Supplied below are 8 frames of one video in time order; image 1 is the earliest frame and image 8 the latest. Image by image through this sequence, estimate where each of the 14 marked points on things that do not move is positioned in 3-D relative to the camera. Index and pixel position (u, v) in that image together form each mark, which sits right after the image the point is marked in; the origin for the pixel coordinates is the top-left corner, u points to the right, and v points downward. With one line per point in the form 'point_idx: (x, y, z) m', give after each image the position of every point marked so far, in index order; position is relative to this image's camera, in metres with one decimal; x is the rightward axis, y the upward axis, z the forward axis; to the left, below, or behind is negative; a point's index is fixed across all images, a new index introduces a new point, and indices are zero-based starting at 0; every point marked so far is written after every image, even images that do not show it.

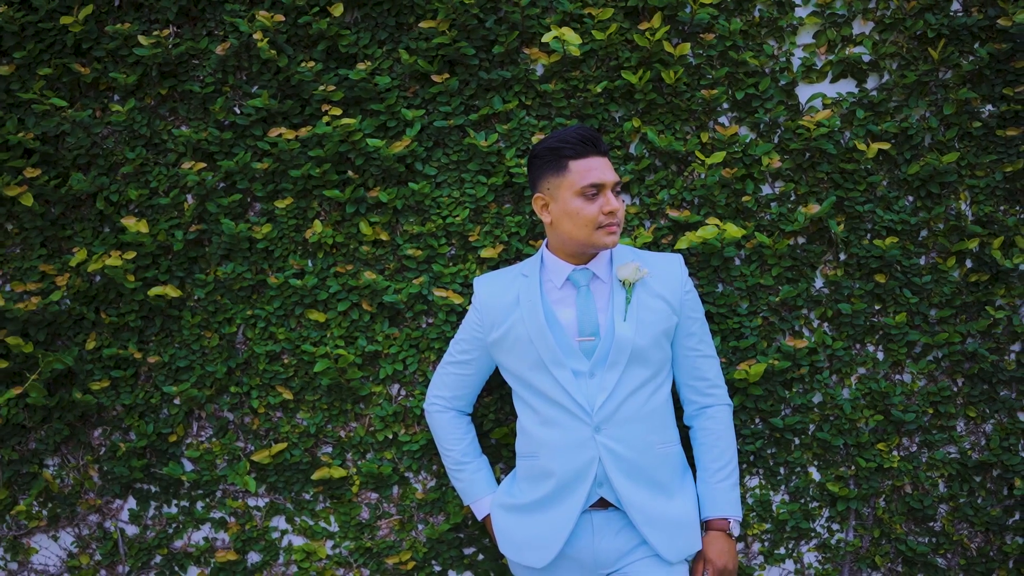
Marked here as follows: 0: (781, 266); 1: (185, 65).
0: (+0.8, +0.1, +2.4) m
1: (-1.0, +0.7, +2.4) m
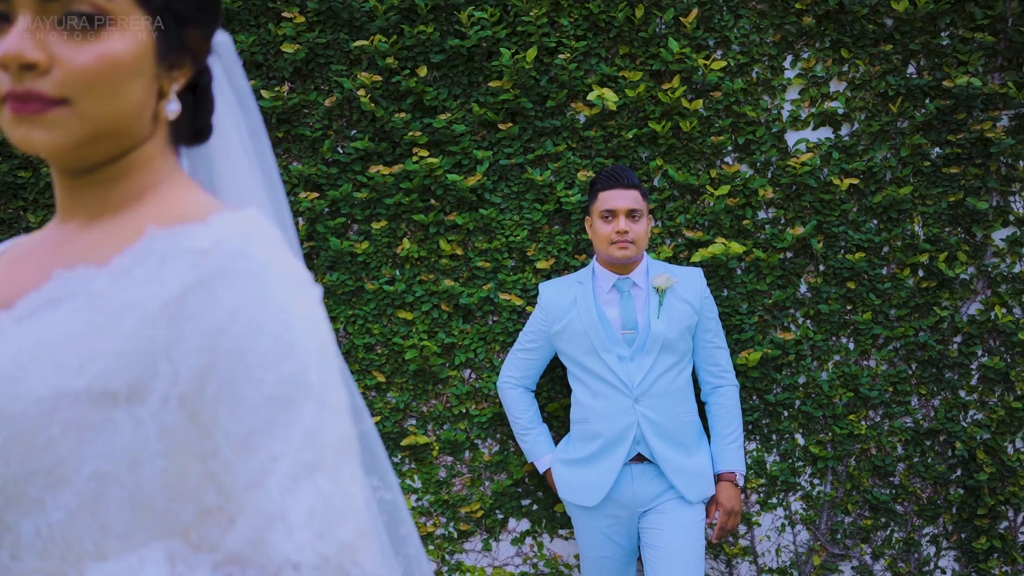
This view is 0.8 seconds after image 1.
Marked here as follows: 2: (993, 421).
0: (+1.0, +0.1, +3.0) m
1: (-0.8, +0.7, +3.0) m
2: (+1.8, -0.5, +3.0) m
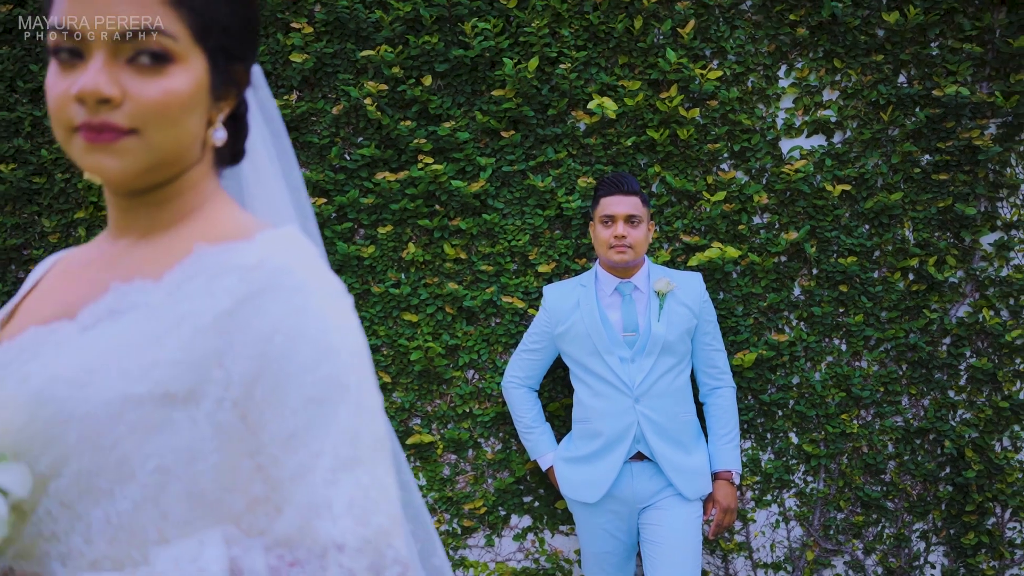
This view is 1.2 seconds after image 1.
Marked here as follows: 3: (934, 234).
0: (+1.0, 0.0, +3.1) m
1: (-0.8, +0.7, +3.1) m
2: (+1.8, -0.5, +3.1) m
3: (+1.7, +0.2, +3.1) m
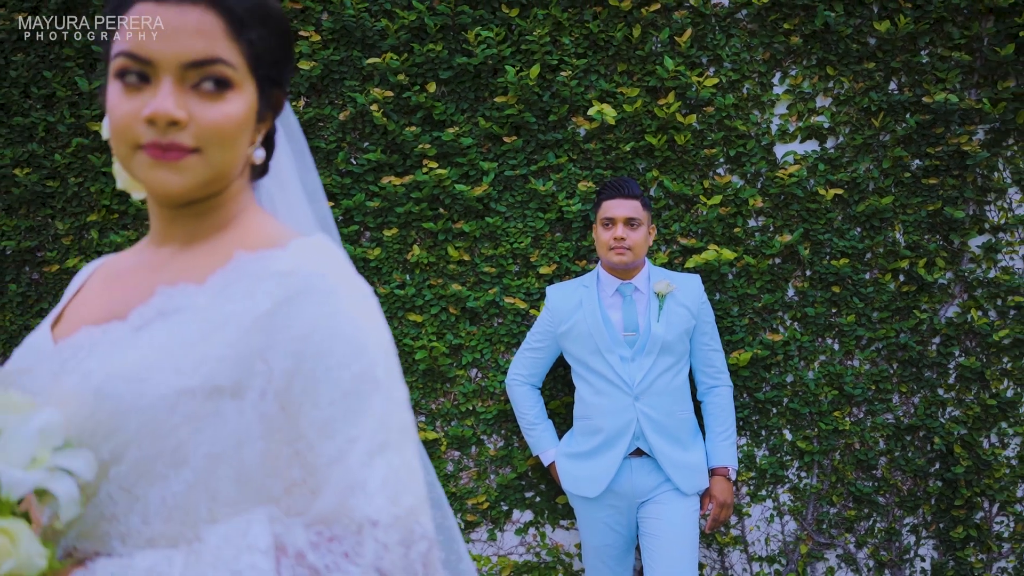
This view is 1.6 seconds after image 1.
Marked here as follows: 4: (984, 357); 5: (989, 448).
0: (+1.0, 0.0, +3.2) m
1: (-0.8, +0.6, +3.2) m
2: (+1.8, -0.5, +3.2) m
3: (+1.7, +0.2, +3.2) m
4: (+1.9, -0.3, +3.2) m
5: (+1.9, -0.6, +3.2) m
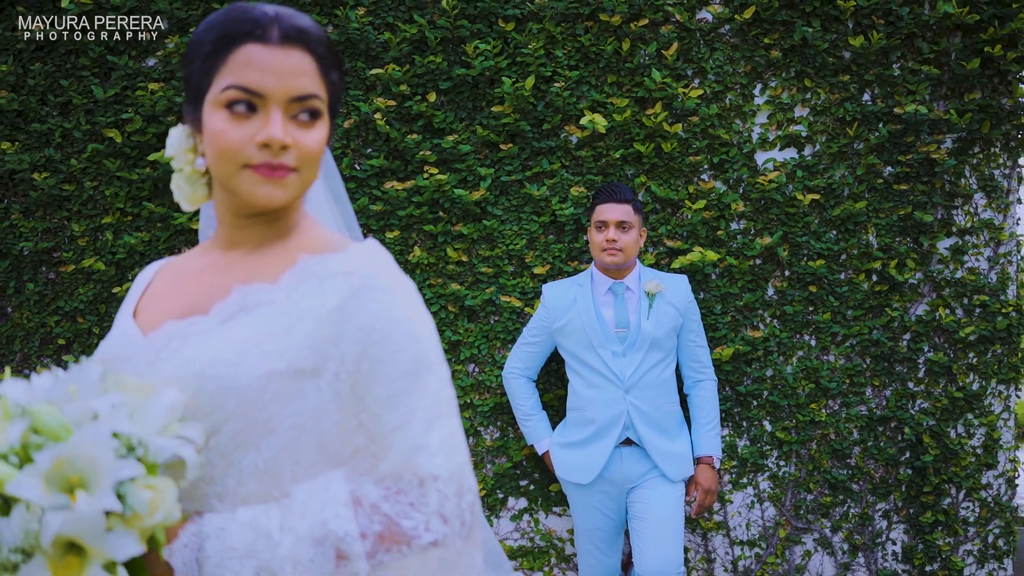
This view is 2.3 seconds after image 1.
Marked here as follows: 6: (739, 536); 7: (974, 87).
0: (+1.0, 0.0, +3.4) m
1: (-0.8, +0.7, +3.3) m
2: (+1.8, -0.5, +3.4) m
3: (+1.7, +0.2, +3.4) m
4: (+1.9, -0.3, +3.4) m
5: (+1.9, -0.6, +3.4) m
6: (+1.0, -1.1, +3.4) m
7: (+2.0, +0.9, +3.4) m
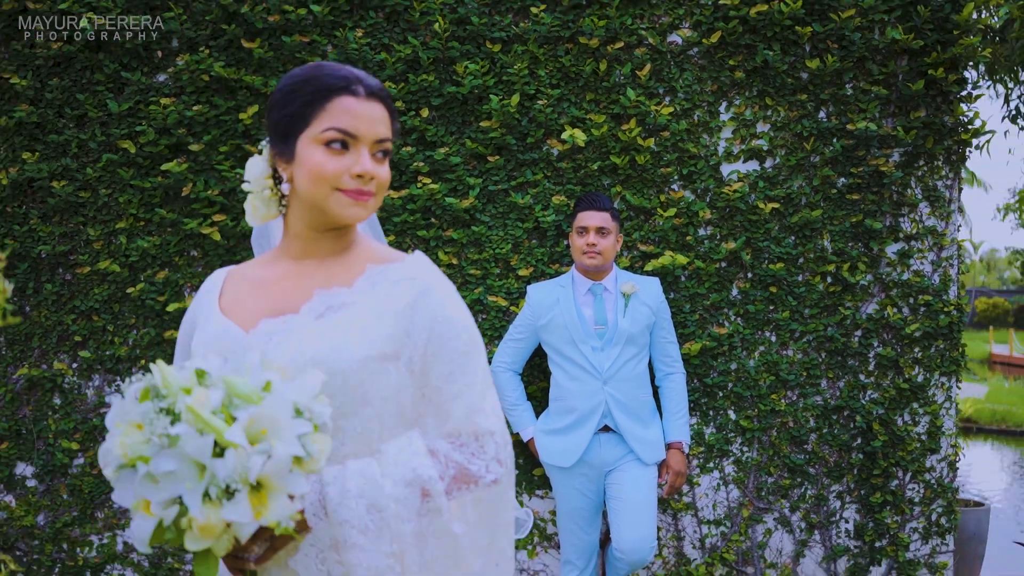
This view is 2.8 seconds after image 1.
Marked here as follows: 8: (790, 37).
0: (+0.9, 0.0, +3.7) m
1: (-0.9, +0.7, +3.6) m
2: (+1.8, -0.5, +3.7) m
3: (+1.6, +0.2, +3.8) m
4: (+1.8, -0.3, +3.7) m
5: (+1.8, -0.6, +3.7) m
6: (+0.9, -1.1, +3.8) m
7: (+1.9, +0.9, +3.7) m
8: (+1.3, +1.2, +3.7) m
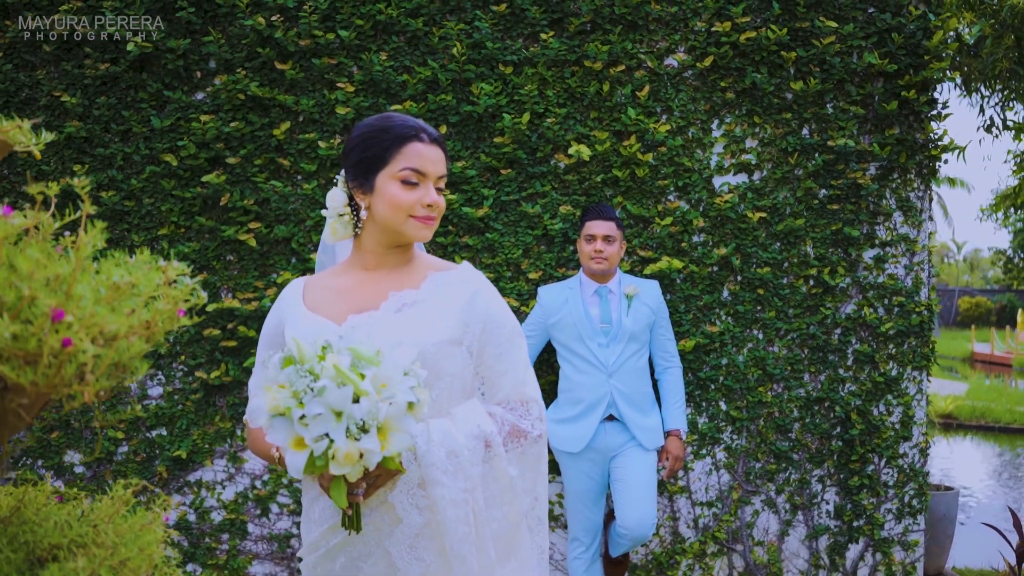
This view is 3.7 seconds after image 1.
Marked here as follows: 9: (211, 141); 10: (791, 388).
0: (+1.0, 0.0, +4.0) m
1: (-0.8, +0.6, +3.9) m
2: (+1.8, -0.5, +4.1) m
3: (+1.7, +0.2, +4.1) m
4: (+1.9, -0.3, +4.1) m
5: (+1.9, -0.7, +4.1) m
6: (+1.0, -1.1, +4.1) m
7: (+2.0, +0.9, +4.1) m
8: (+1.3, +1.2, +4.0) m
9: (-1.5, +0.7, +3.9) m
10: (+1.4, -0.5, +4.1) m
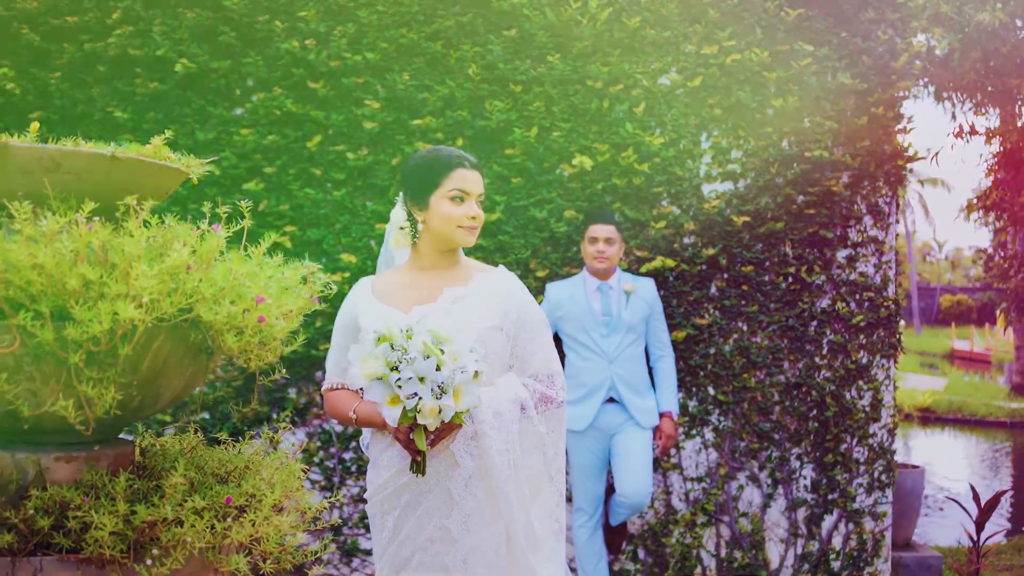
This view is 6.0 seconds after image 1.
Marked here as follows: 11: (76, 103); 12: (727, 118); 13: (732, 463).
0: (+1.0, 0.0, +4.5) m
1: (-0.8, +0.7, +4.3) m
2: (+1.9, -0.5, +4.5) m
3: (+1.7, +0.2, +4.6) m
4: (+1.9, -0.3, +4.6) m
5: (+1.9, -0.6, +4.5) m
6: (+1.0, -1.1, +4.6) m
7: (+2.0, +0.9, +4.6) m
8: (+1.4, +1.2, +4.5) m
9: (-1.4, +0.7, +4.3) m
10: (+1.5, -0.5, +4.5) m
11: (-2.3, +1.0, +4.2) m
12: (+1.2, +1.0, +4.5) m
13: (+1.3, -1.0, +4.6) m
